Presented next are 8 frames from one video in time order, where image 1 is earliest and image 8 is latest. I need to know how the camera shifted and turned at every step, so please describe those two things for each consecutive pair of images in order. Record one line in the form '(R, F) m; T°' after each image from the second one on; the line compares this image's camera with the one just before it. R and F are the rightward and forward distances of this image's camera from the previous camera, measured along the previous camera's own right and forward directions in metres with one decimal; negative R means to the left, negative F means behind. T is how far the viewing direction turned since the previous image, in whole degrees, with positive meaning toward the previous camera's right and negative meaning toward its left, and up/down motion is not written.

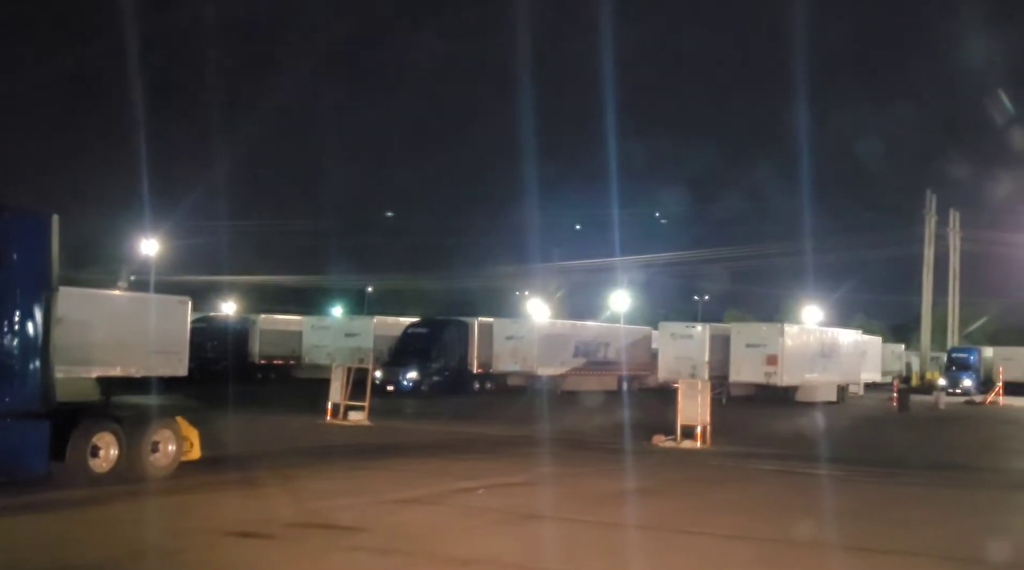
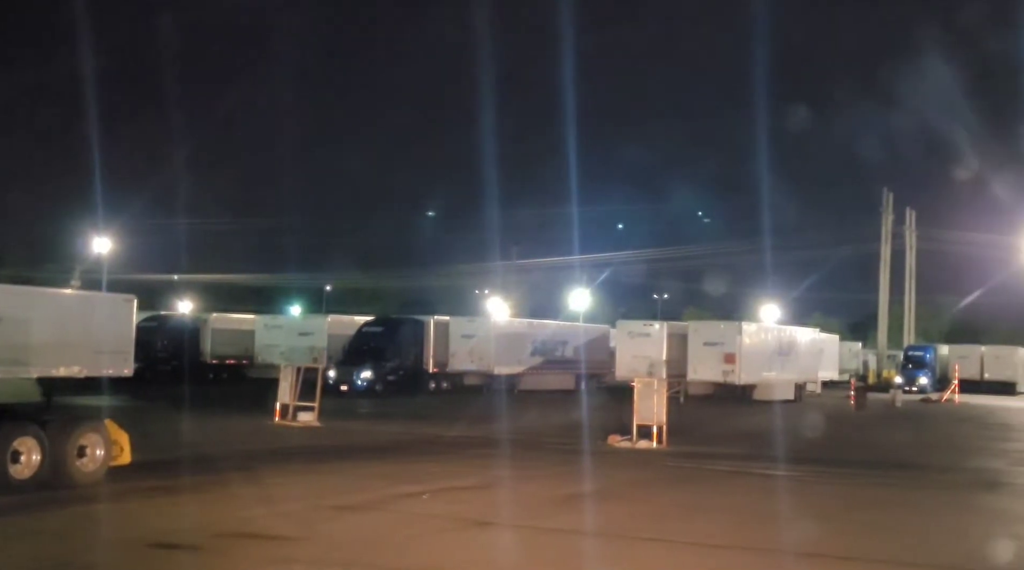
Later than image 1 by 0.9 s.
(+0.1, +0.4) m; +2°
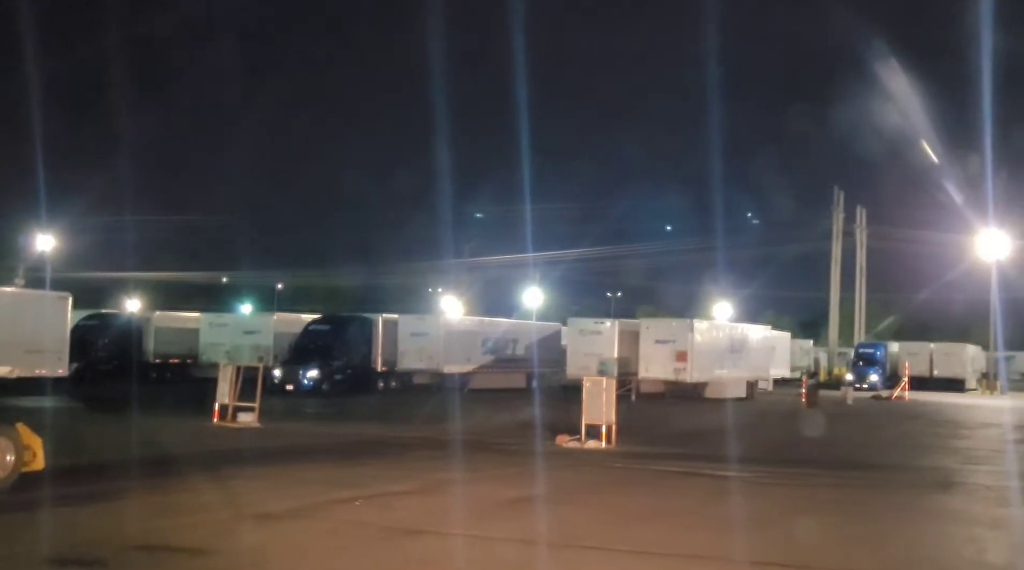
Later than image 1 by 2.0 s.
(+0.1, +0.4) m; +2°
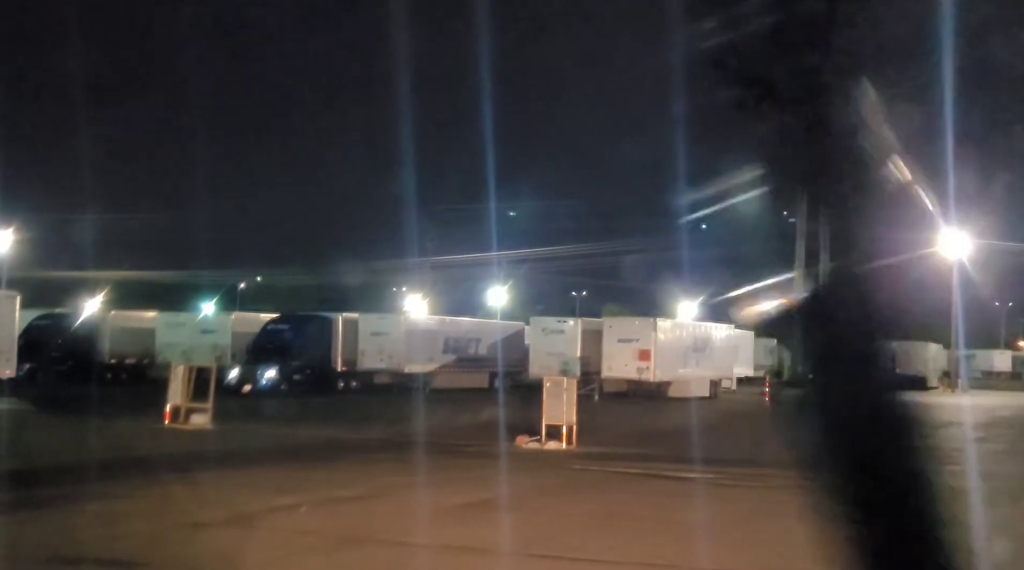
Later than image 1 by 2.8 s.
(+0.1, +0.3) m; +1°
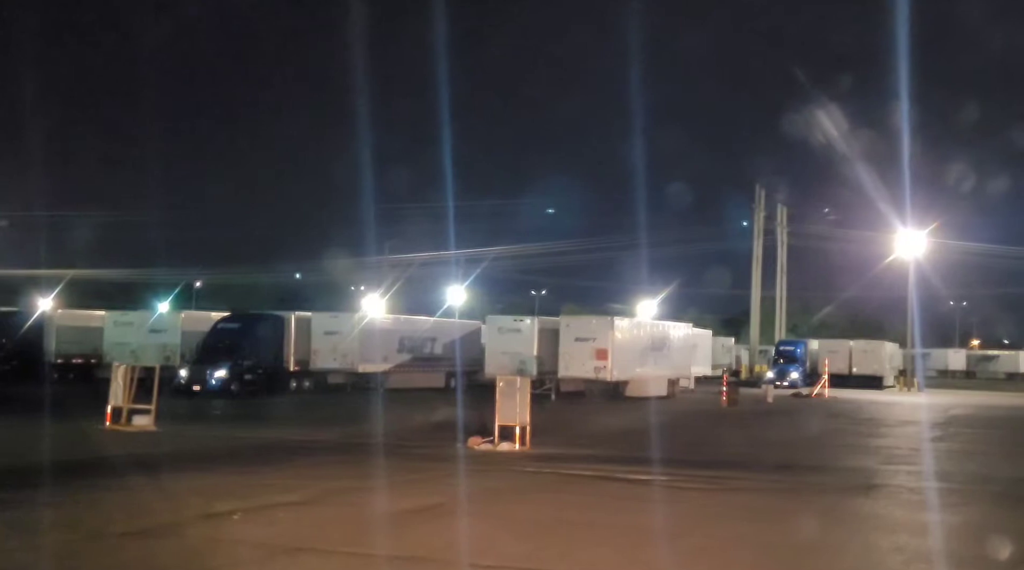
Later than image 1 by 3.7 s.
(+0.1, +0.4) m; +2°
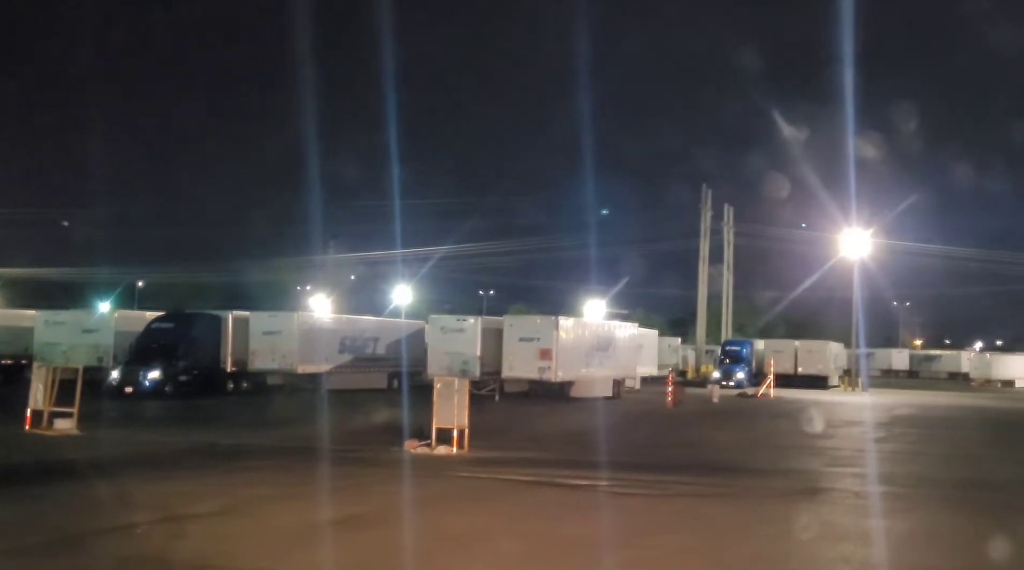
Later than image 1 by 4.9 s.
(+0.1, +0.5) m; +2°
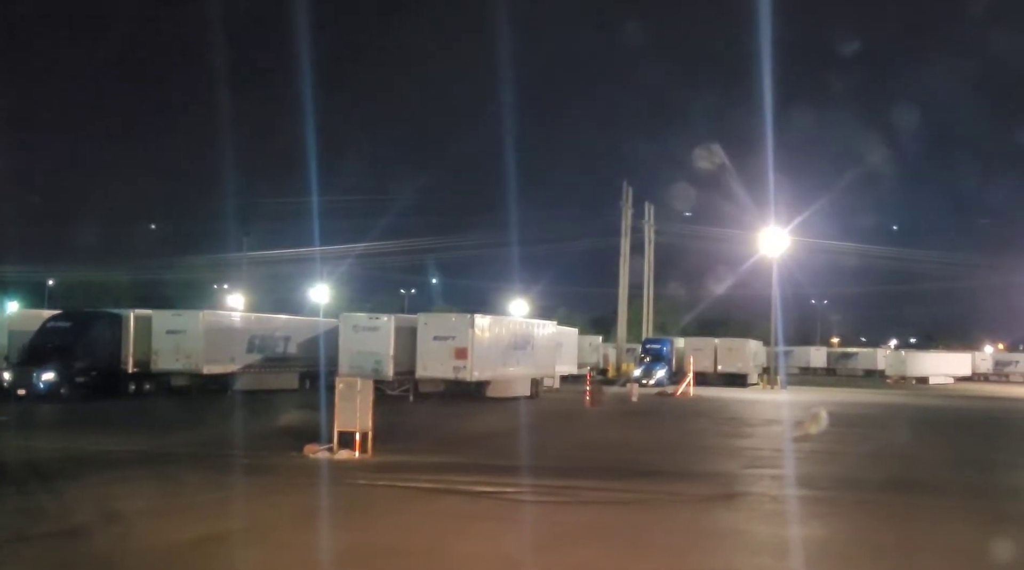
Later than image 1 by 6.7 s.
(+2.9, +0.4) m; -1°
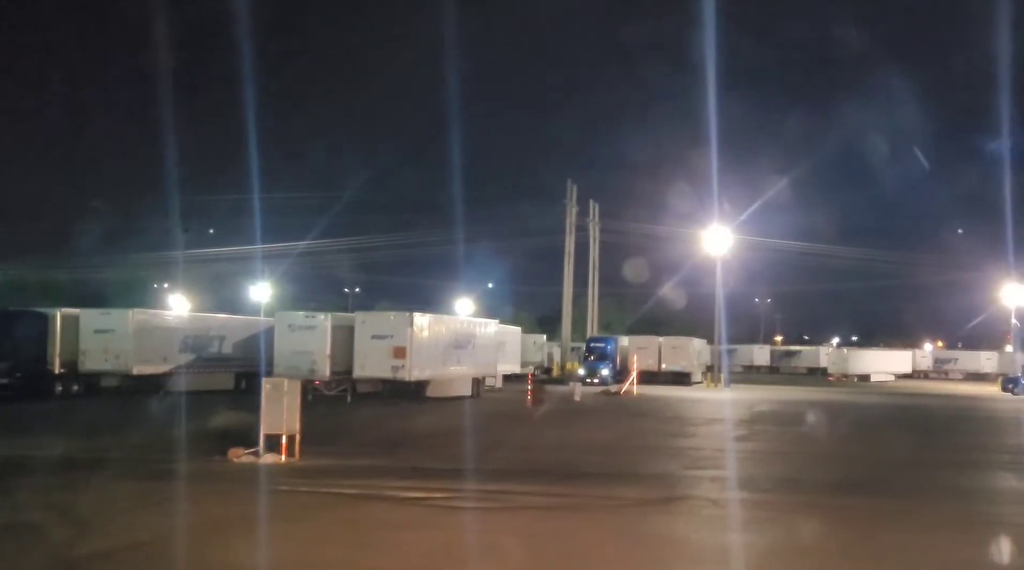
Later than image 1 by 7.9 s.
(+0.1, +0.6) m; +2°
